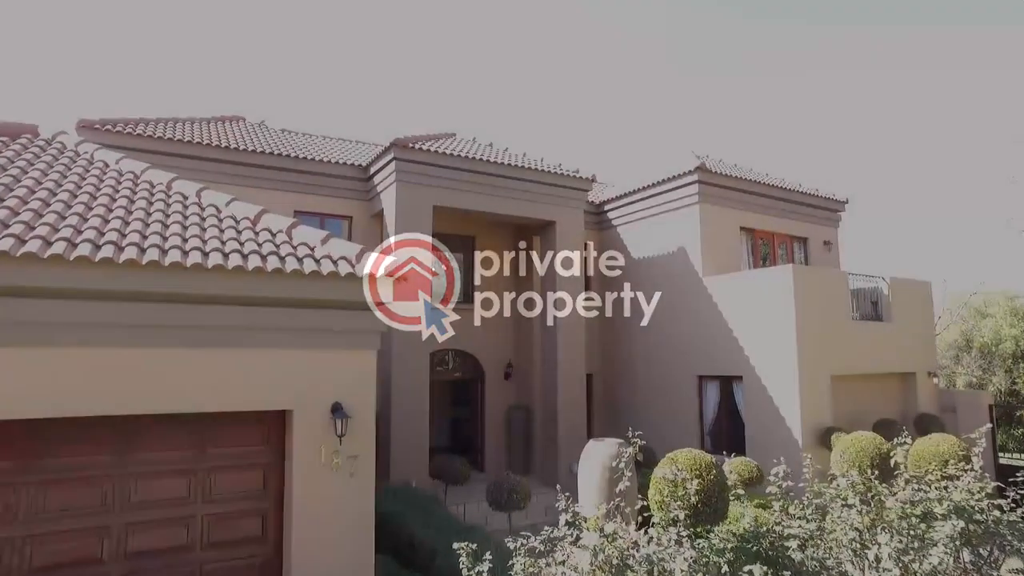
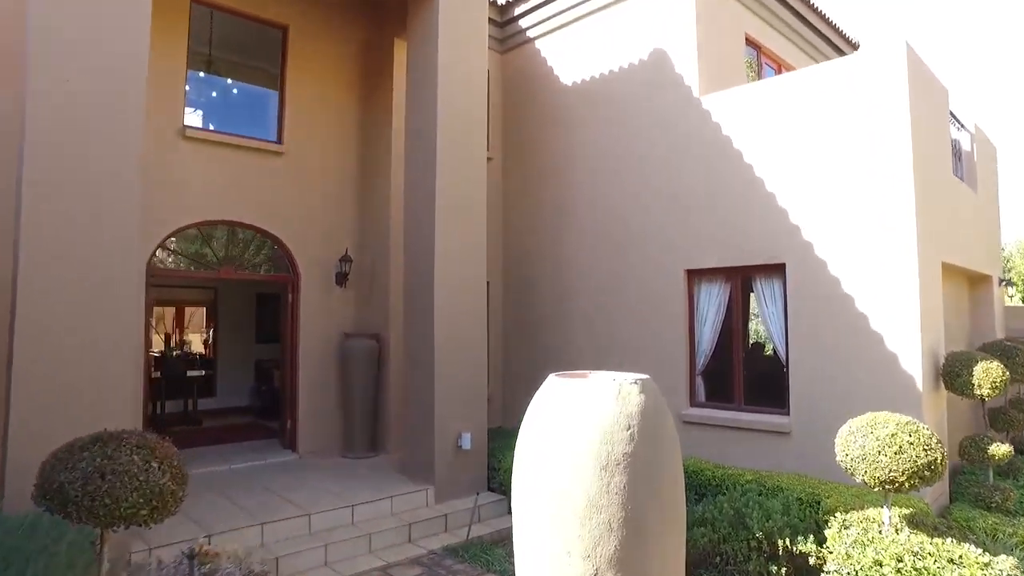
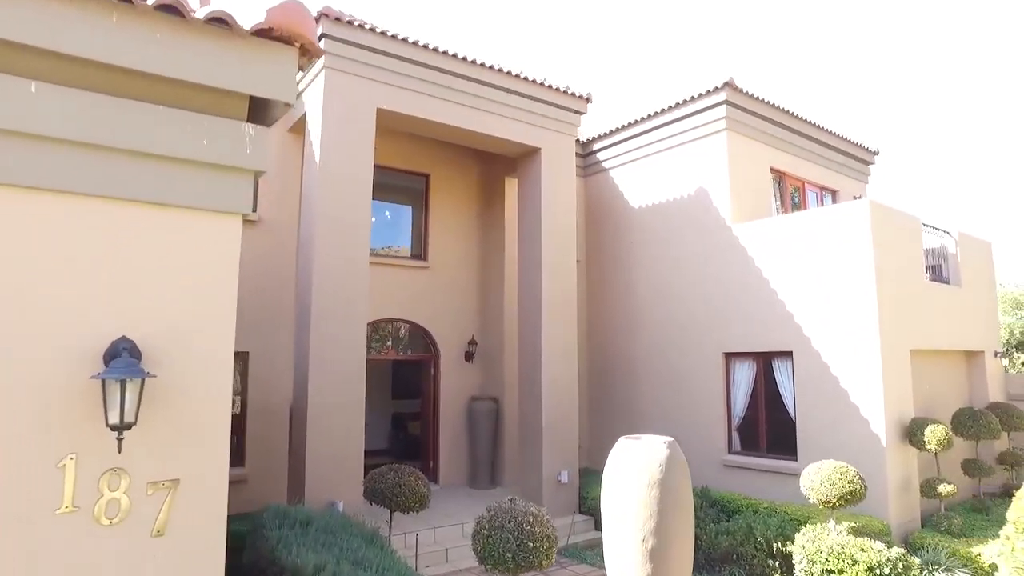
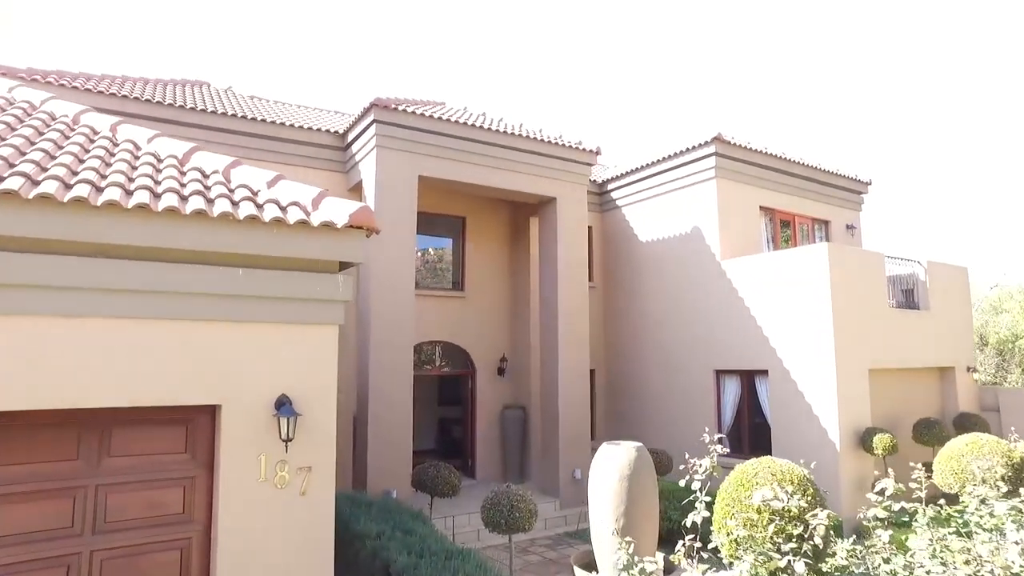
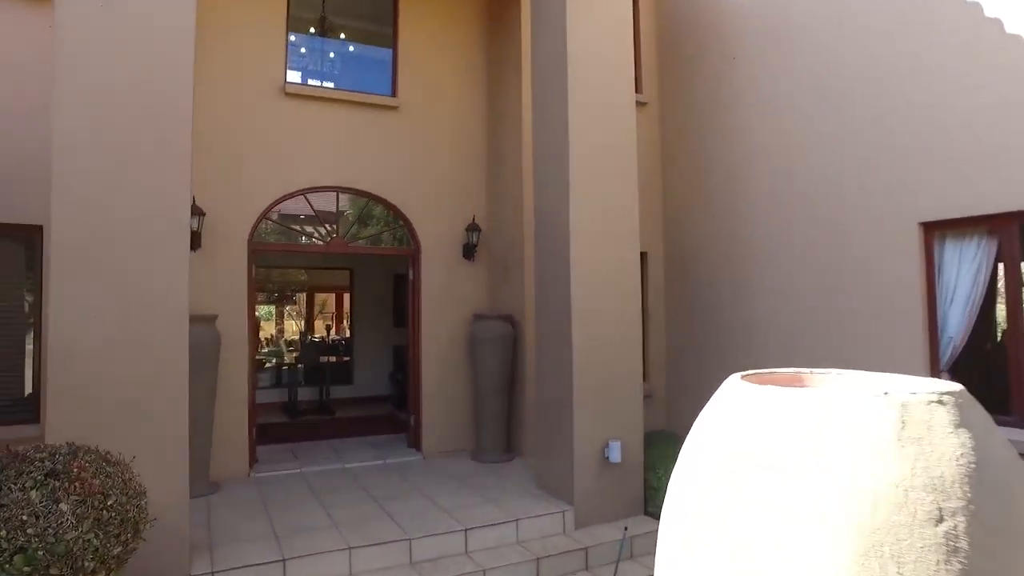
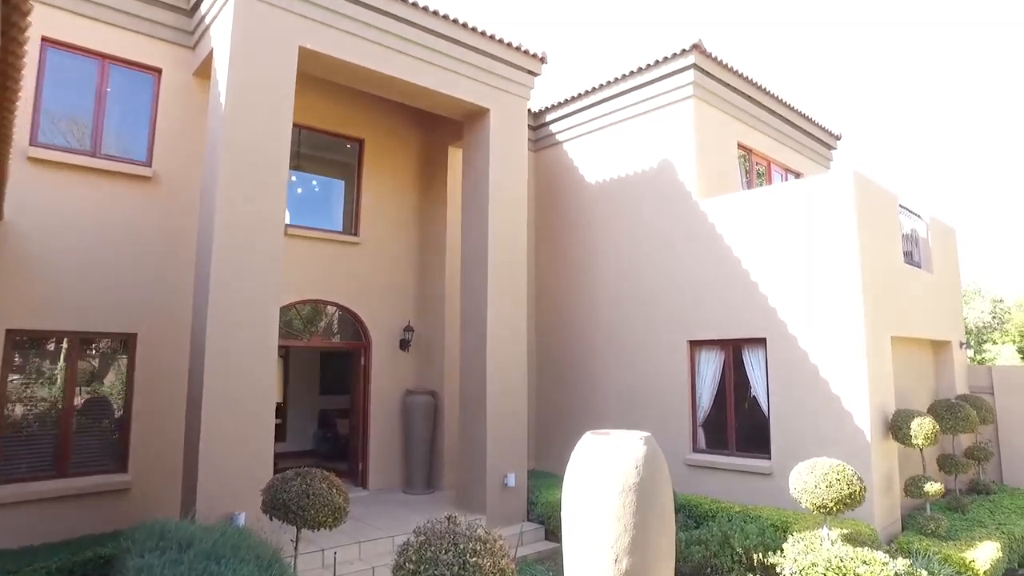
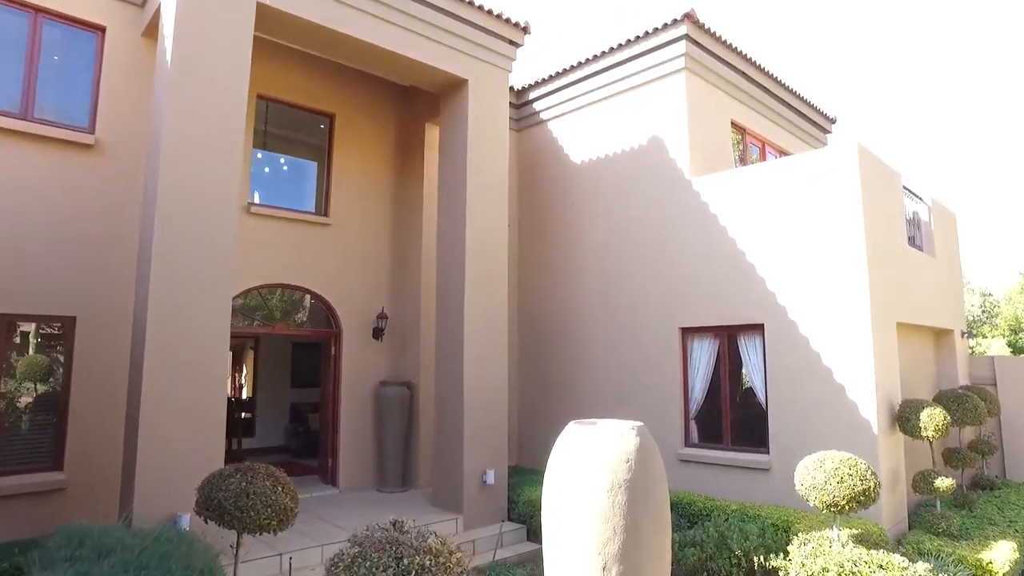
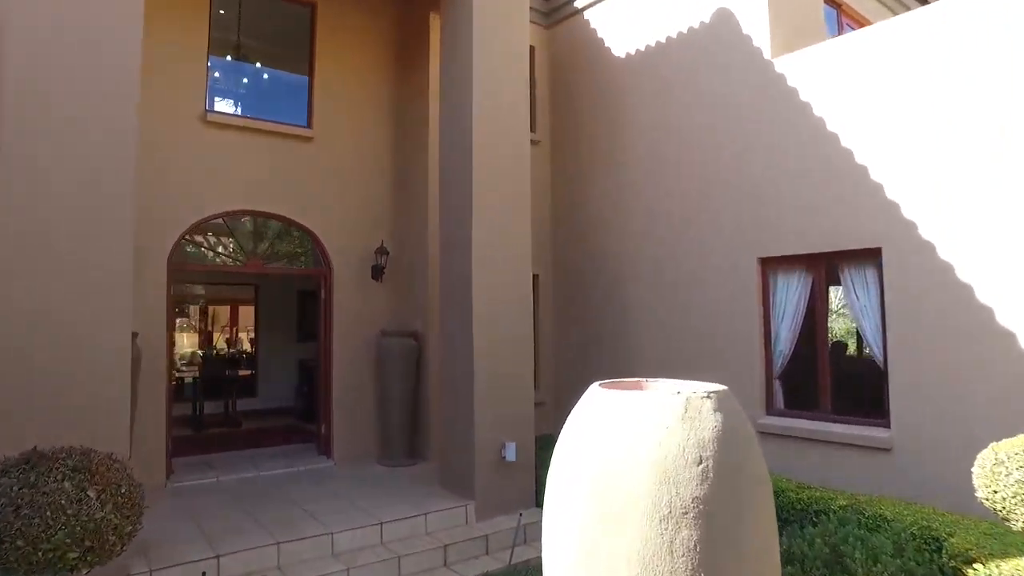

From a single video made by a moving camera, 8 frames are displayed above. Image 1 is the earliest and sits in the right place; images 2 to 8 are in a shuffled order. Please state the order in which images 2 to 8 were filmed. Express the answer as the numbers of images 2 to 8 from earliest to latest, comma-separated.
4, 3, 6, 7, 2, 8, 5
